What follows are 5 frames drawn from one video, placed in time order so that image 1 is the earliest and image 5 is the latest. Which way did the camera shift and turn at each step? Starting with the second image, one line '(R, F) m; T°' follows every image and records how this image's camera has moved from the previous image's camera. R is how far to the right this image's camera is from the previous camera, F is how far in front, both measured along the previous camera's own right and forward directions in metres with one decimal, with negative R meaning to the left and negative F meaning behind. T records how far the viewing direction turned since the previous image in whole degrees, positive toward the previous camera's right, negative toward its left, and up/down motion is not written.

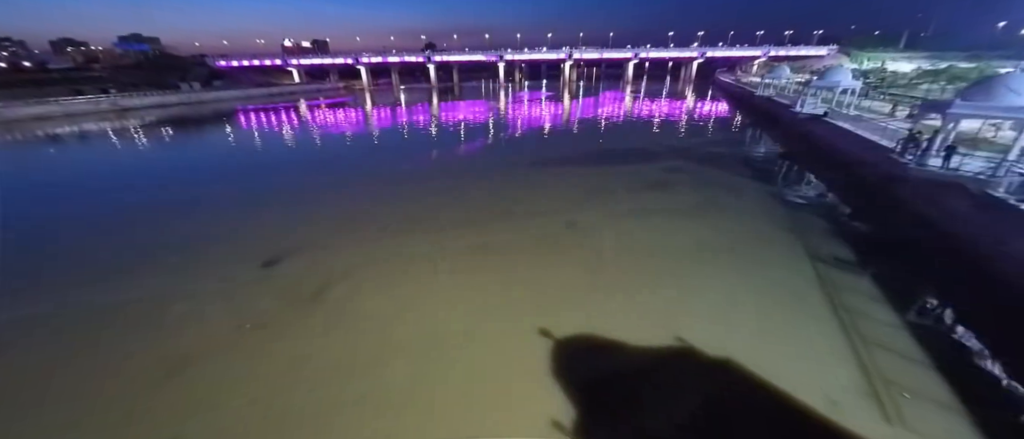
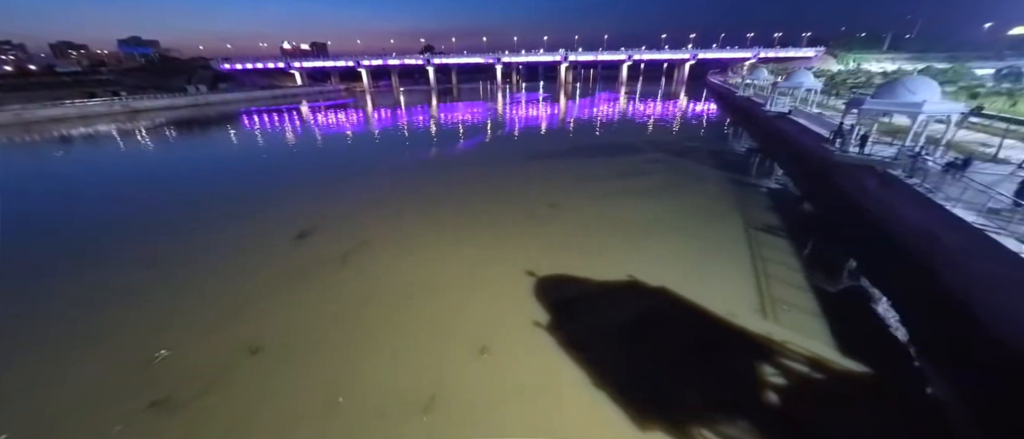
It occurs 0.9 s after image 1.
(+0.1, -2.1) m; 0°
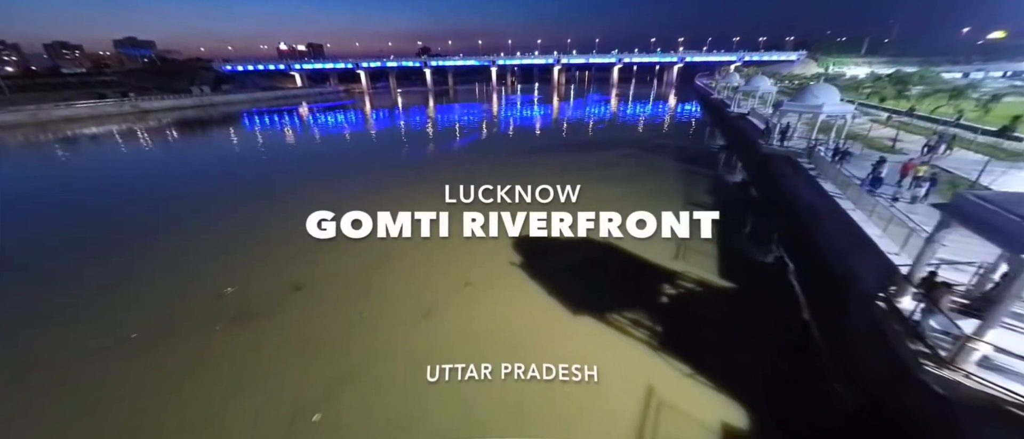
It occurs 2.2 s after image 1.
(+0.4, -2.7) m; +1°
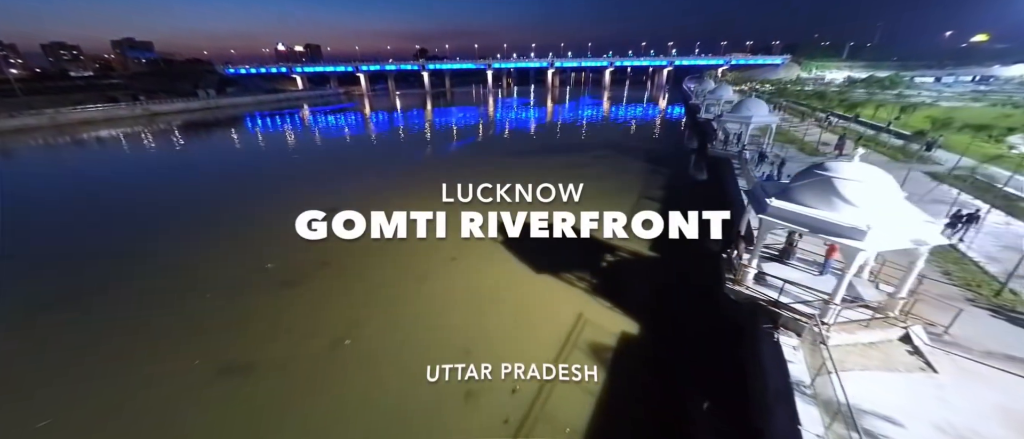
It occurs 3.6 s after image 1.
(+0.5, -3.0) m; 0°
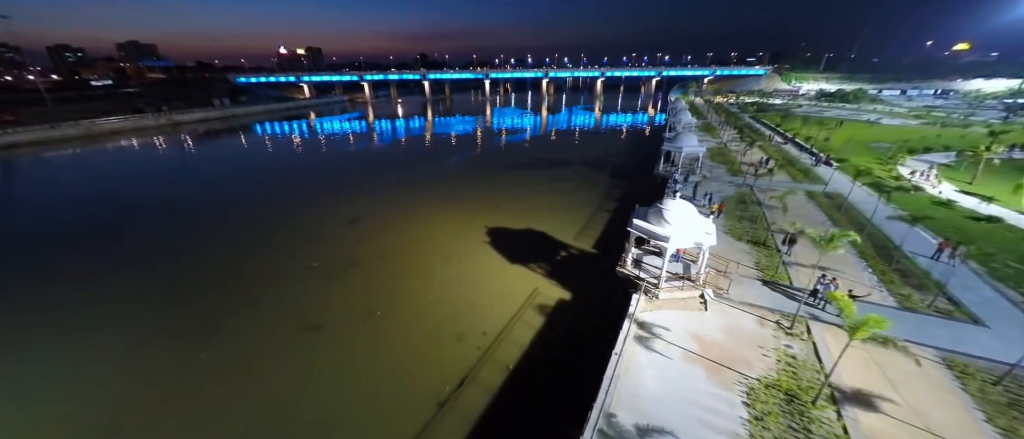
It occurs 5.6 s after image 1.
(+0.7, -5.1) m; 0°
